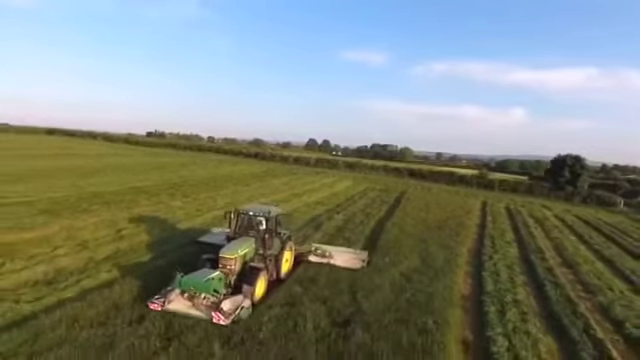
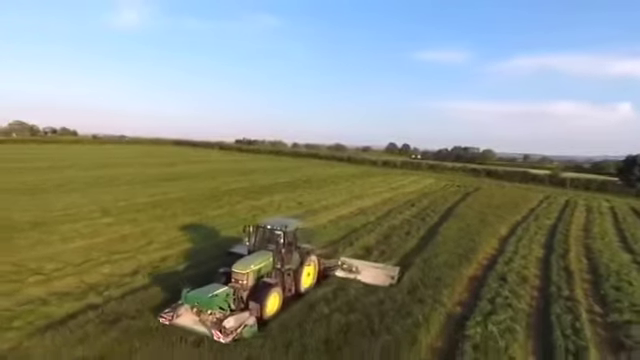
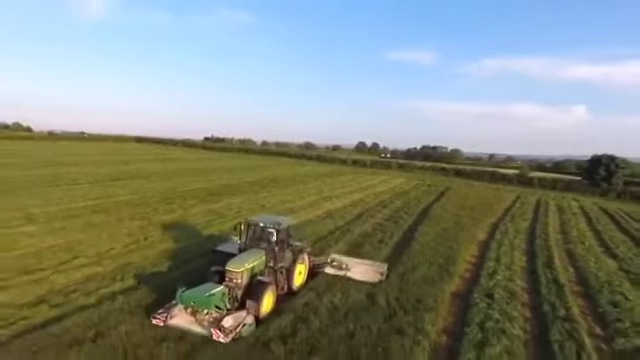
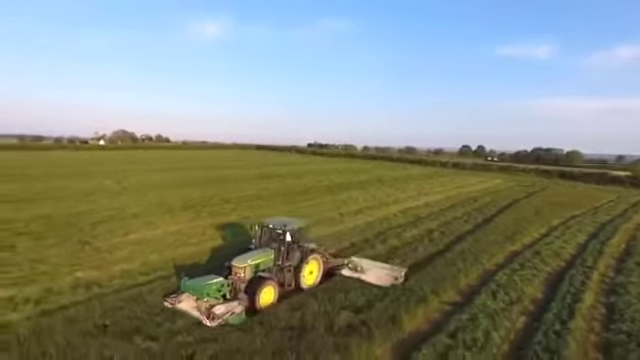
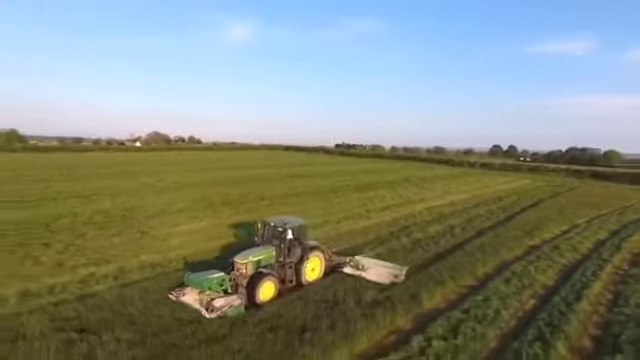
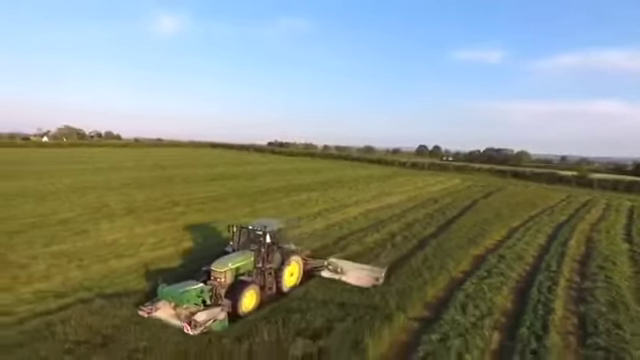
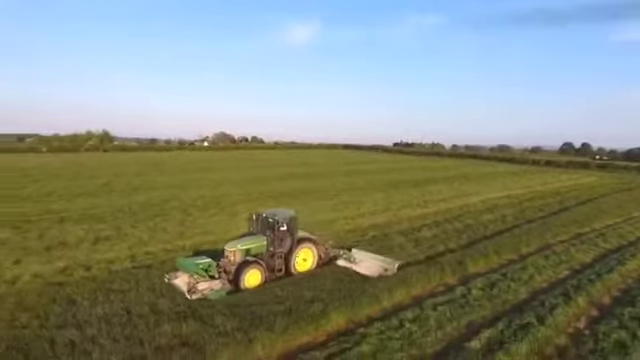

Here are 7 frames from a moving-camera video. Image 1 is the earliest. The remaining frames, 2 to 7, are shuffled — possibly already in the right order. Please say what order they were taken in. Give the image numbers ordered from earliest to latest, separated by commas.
3, 2, 6, 4, 5, 7
